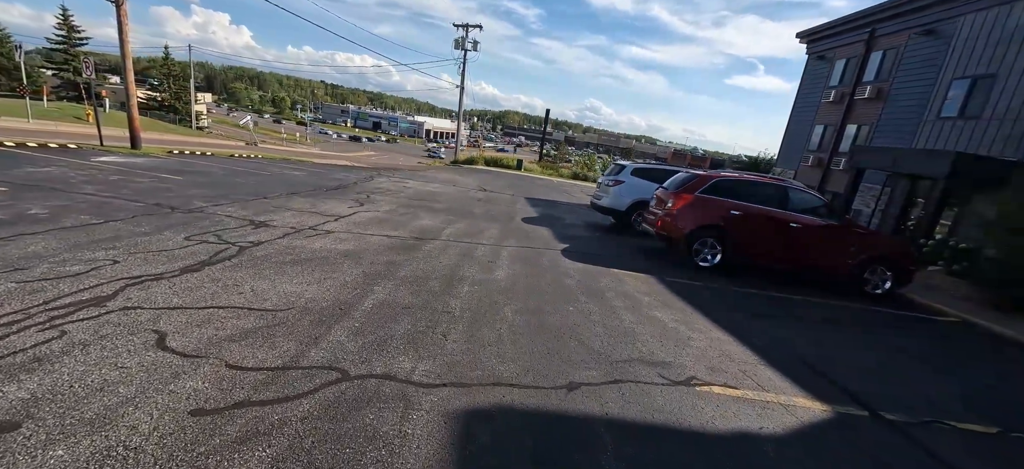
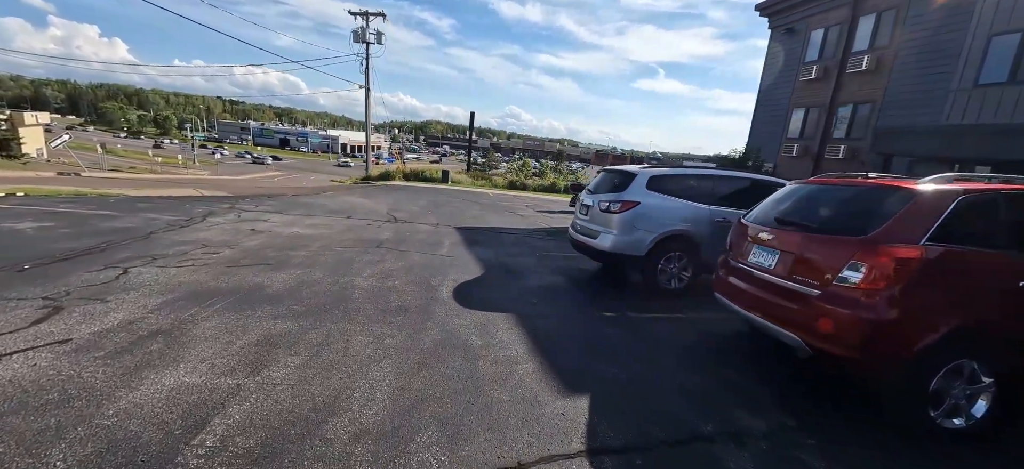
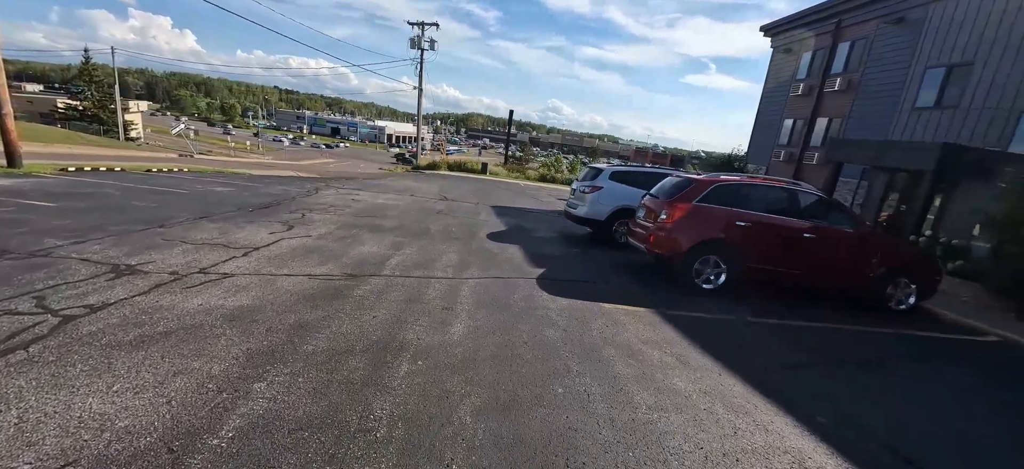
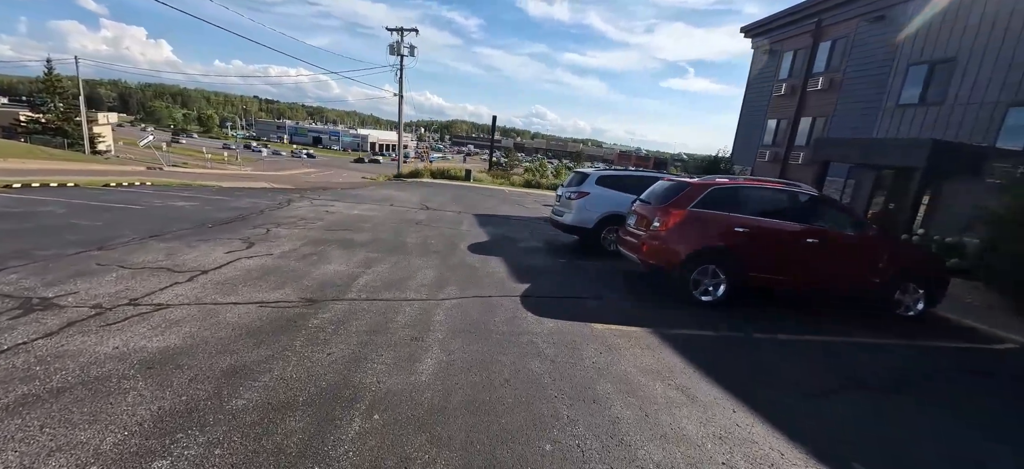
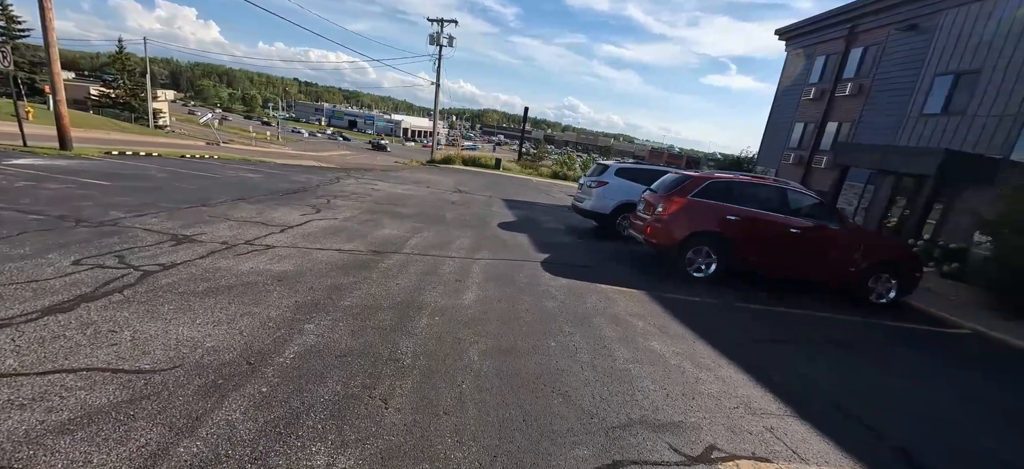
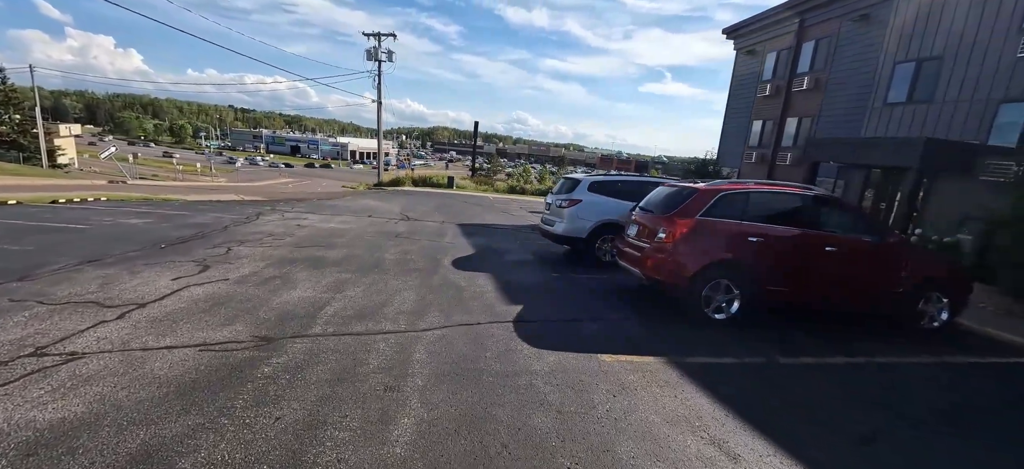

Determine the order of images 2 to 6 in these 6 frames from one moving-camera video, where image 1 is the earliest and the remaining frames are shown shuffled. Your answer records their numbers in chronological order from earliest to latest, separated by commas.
5, 3, 4, 6, 2
